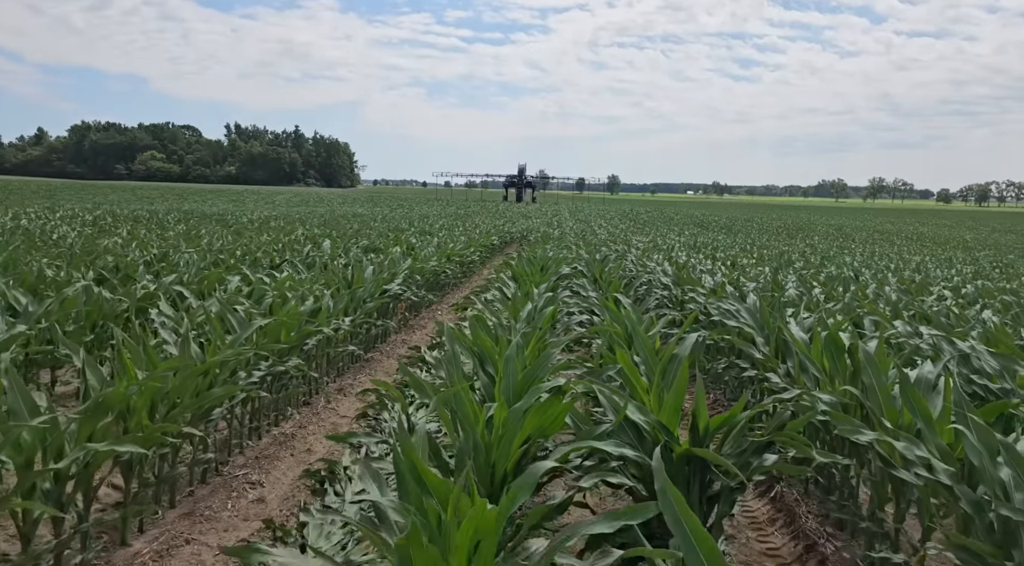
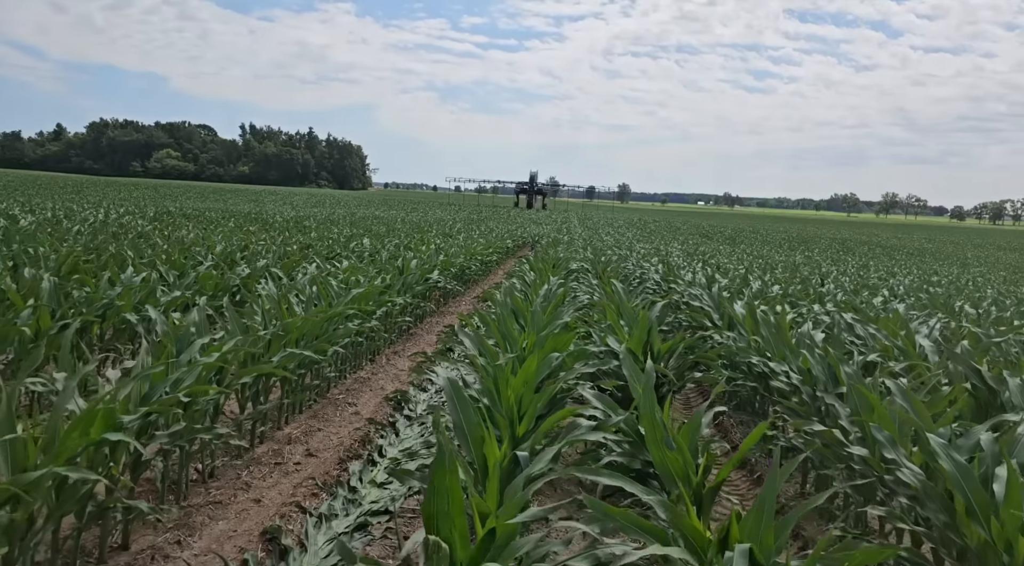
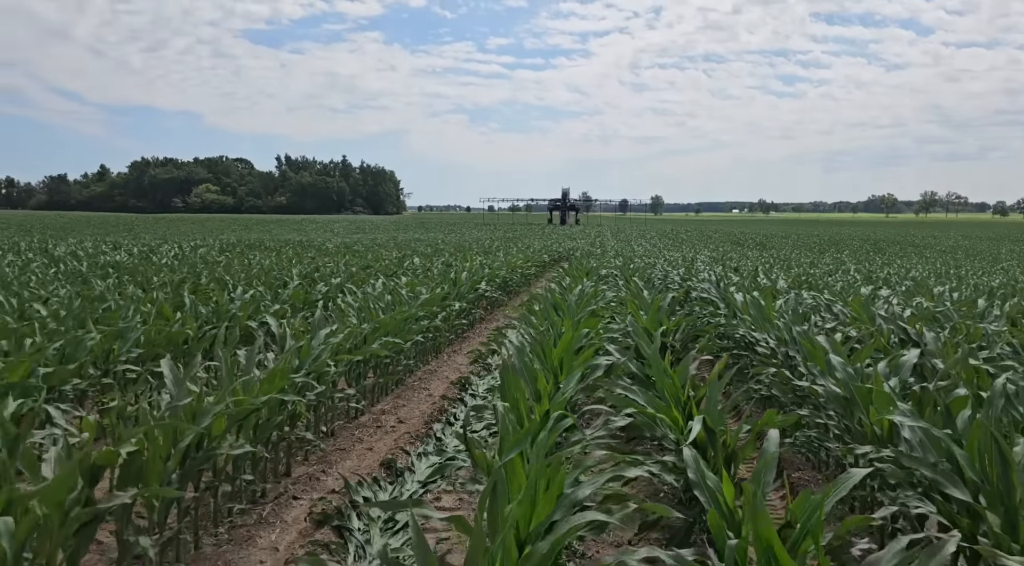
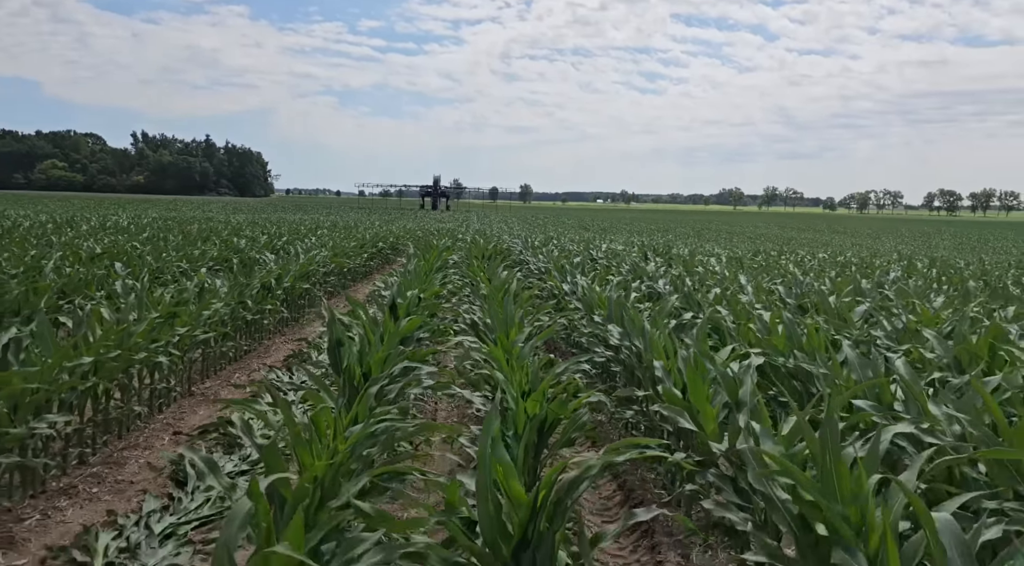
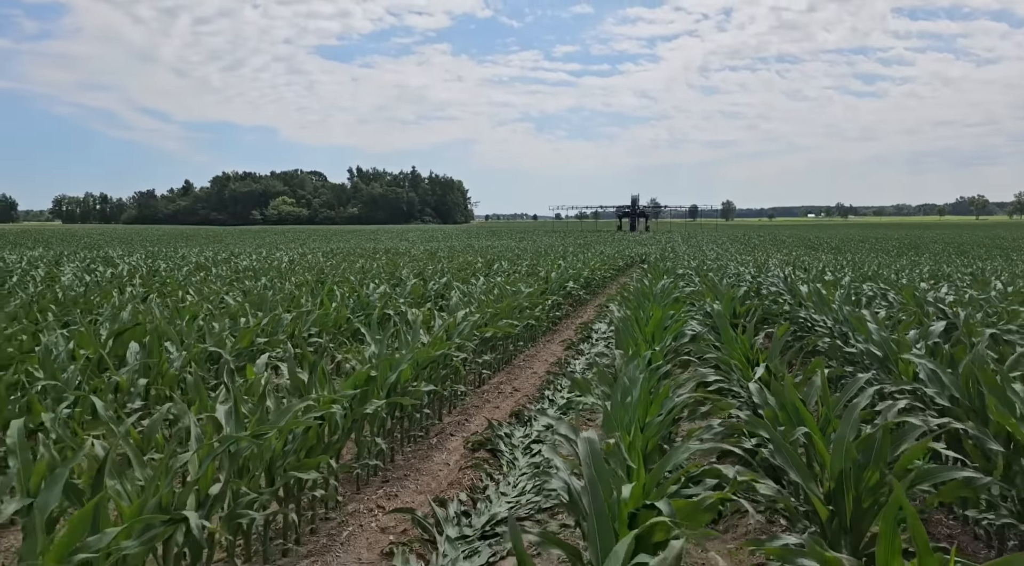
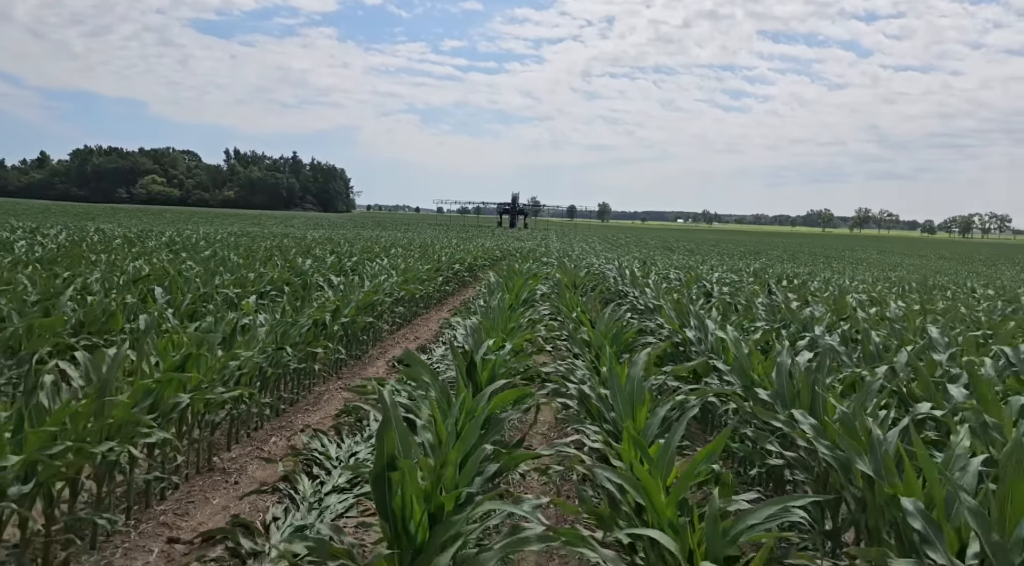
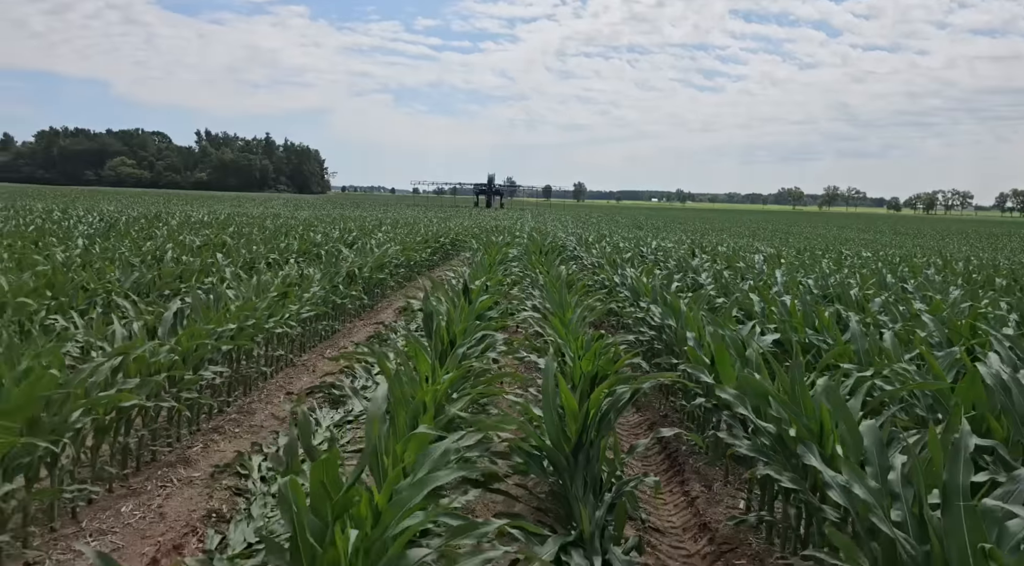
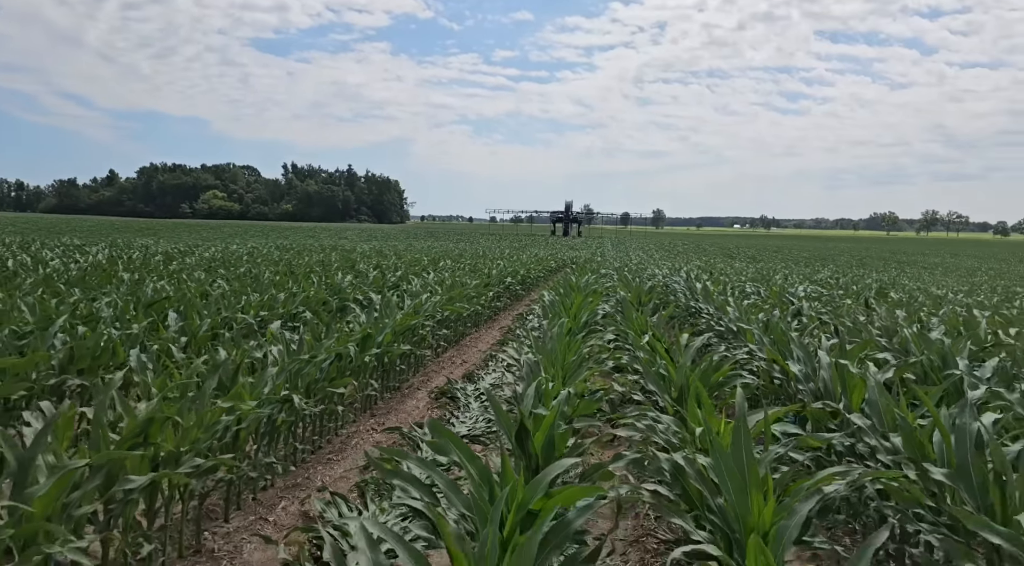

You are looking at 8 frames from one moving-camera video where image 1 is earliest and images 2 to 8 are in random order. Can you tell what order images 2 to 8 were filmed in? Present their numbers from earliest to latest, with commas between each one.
2, 3, 5, 8, 6, 4, 7
